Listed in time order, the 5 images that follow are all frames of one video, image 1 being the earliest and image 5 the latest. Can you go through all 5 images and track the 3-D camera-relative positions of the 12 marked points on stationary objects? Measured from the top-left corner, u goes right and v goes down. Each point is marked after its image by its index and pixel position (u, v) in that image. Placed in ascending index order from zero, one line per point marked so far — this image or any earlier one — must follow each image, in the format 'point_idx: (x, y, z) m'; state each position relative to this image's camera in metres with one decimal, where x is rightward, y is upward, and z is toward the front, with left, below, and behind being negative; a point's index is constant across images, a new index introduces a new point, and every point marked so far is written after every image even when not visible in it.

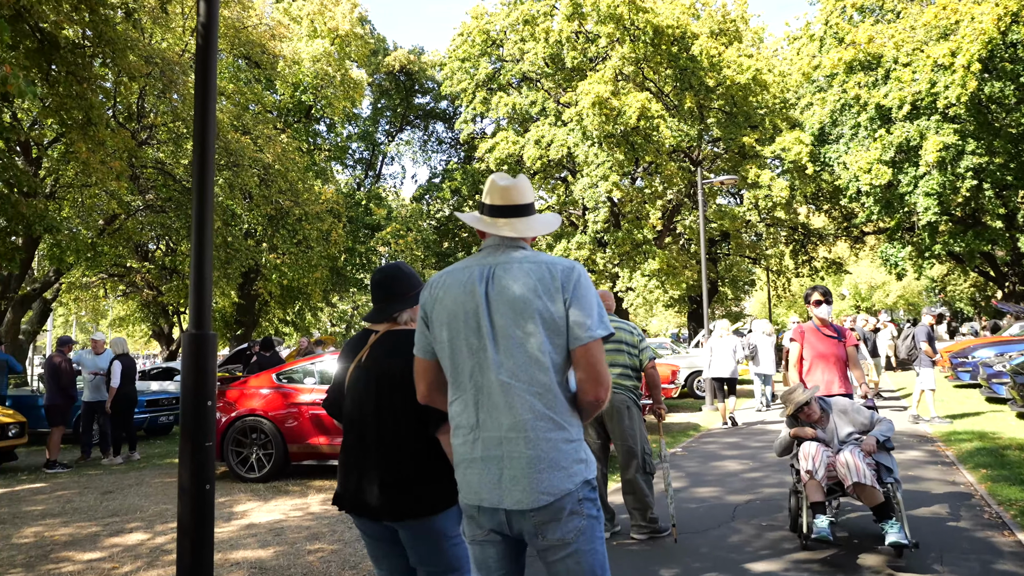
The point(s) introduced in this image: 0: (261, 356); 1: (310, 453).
0: (-4.1, -1.1, +12.1) m
1: (-2.1, -1.7, +7.8) m
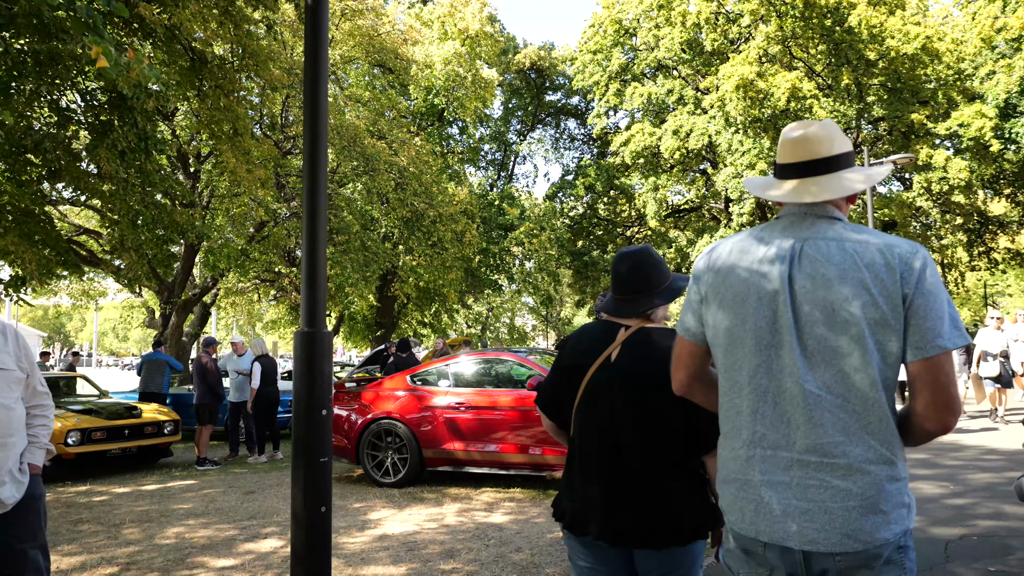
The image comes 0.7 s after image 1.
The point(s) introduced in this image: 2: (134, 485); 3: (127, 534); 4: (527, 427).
0: (-1.8, -1.1, +12.0) m
1: (-0.7, -1.7, +7.5) m
2: (-4.2, -2.2, +8.3) m
3: (-3.0, -1.9, +5.7) m
4: (+0.1, -1.3, +7.2) m
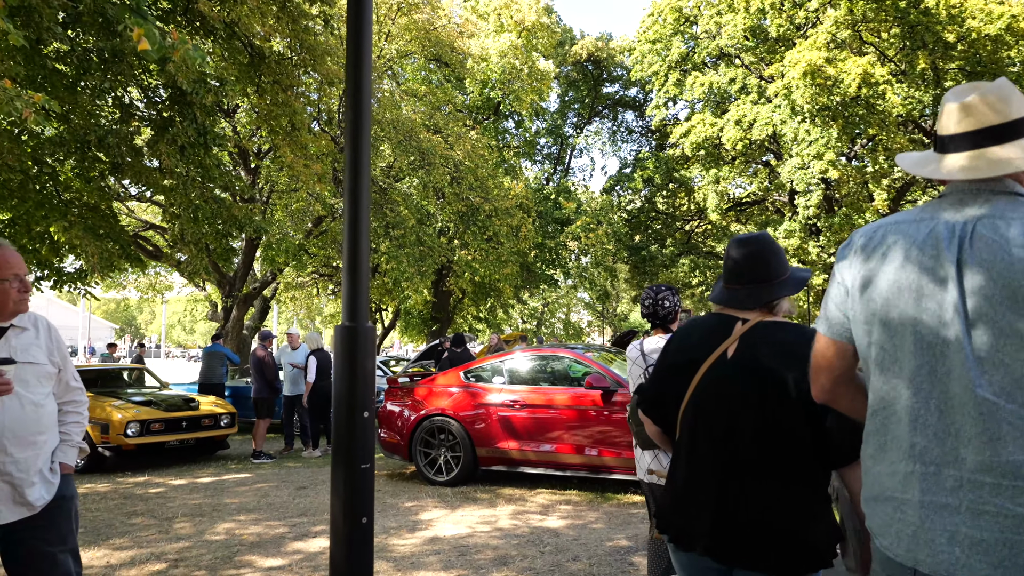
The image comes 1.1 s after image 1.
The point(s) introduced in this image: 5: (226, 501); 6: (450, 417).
0: (-1.0, -1.0, +11.8) m
1: (-0.1, -1.7, +7.2) m
2: (-3.6, -2.1, +8.4) m
3: (-2.6, -1.8, +5.7) m
4: (+0.7, -1.3, +6.9) m
5: (-2.6, -2.0, +6.9) m
6: (-0.6, -1.3, +7.5) m
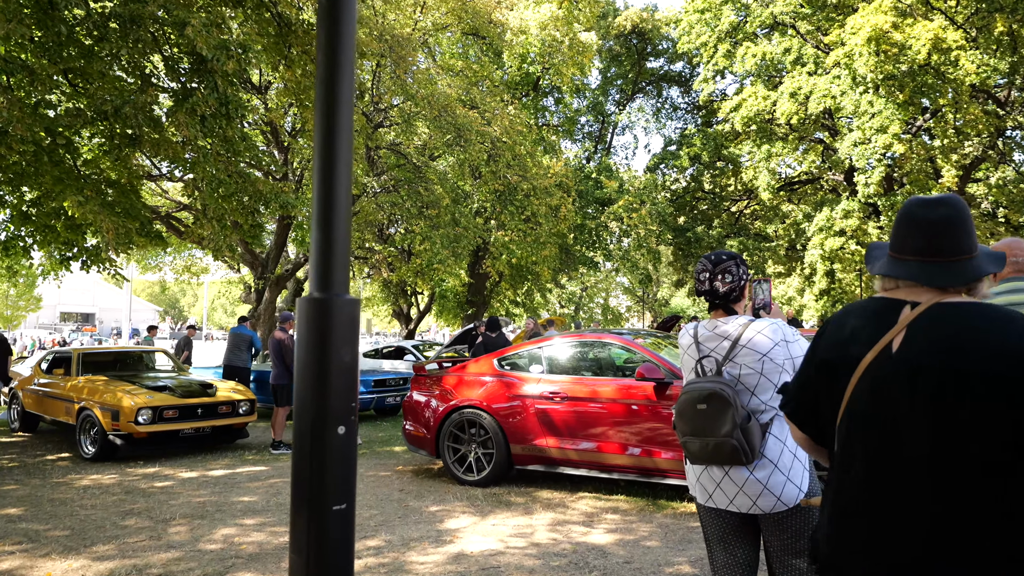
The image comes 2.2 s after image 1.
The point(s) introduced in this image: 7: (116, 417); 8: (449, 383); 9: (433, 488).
0: (-0.4, -0.7, +11.1) m
1: (+0.2, -1.5, +6.5) m
2: (-3.2, -1.9, +7.8) m
3: (-2.3, -1.7, +5.1) m
4: (+1.0, -1.1, +6.0) m
5: (-2.3, -1.8, +6.2) m
6: (-0.3, -1.1, +6.8) m
7: (-4.4, -1.4, +8.3) m
8: (-0.6, -0.9, +7.1) m
9: (-0.7, -1.8, +6.6) m
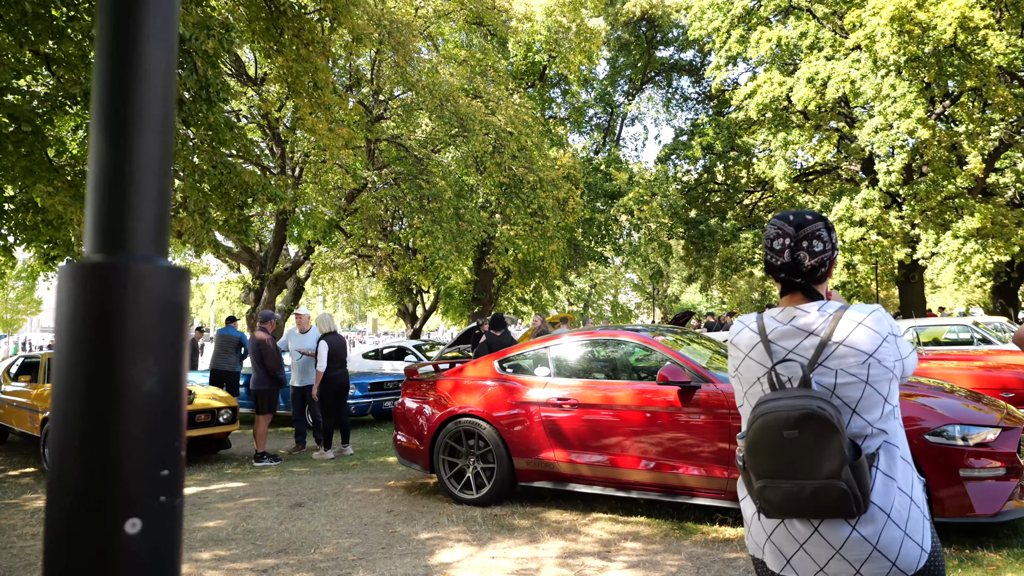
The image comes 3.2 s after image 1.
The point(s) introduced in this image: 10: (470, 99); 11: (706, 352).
0: (-0.3, -0.7, +10.3) m
1: (+0.2, -1.4, +5.7) m
2: (-3.2, -1.9, +7.0) m
3: (-2.3, -1.6, +4.3) m
4: (+1.0, -1.0, +5.2) m
5: (-2.3, -1.7, +5.5) m
6: (-0.3, -1.0, +6.0) m
7: (-4.3, -1.4, +7.5) m
8: (-0.6, -0.8, +6.3) m
9: (-0.7, -1.7, +5.8) m
10: (-1.0, +4.6, +18.0) m
11: (+1.5, -0.5, +5.8) m
